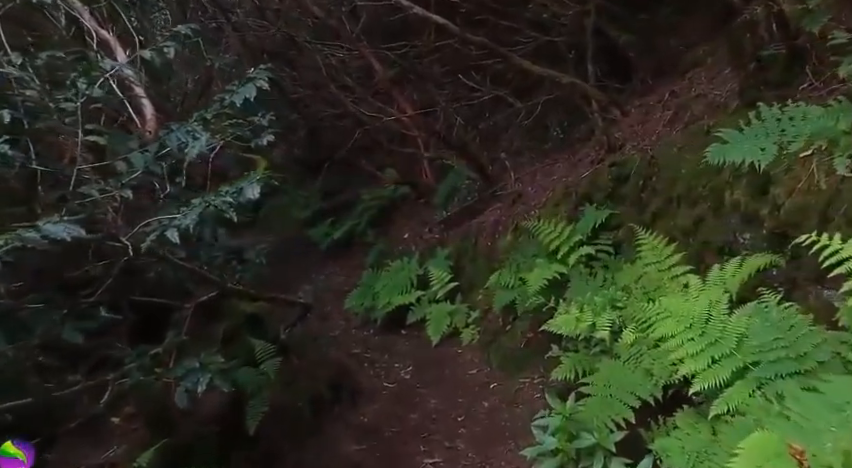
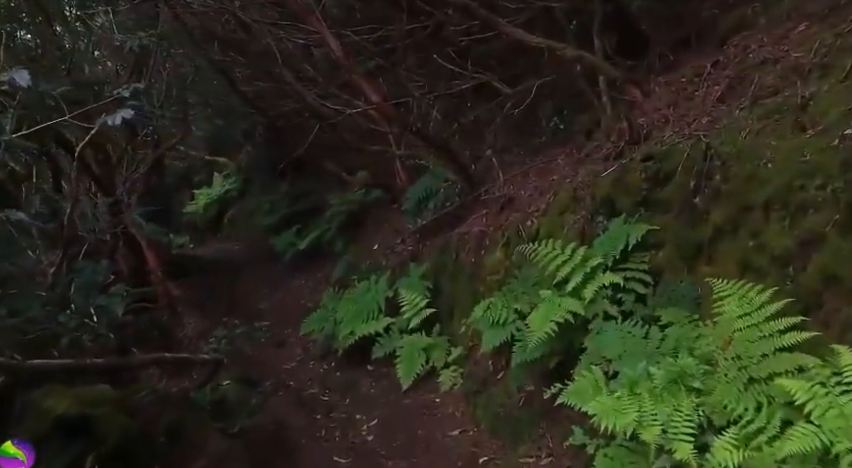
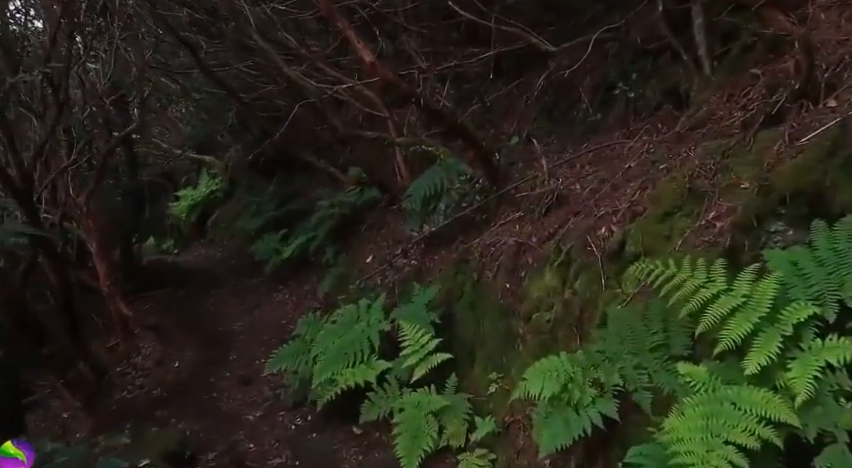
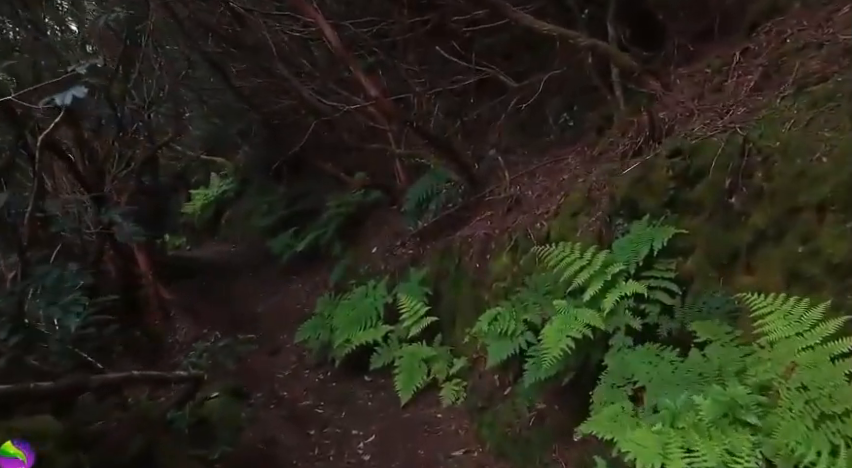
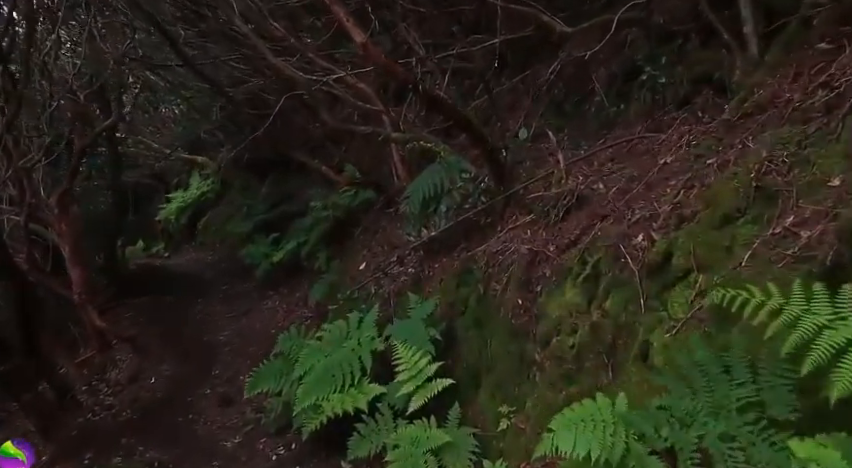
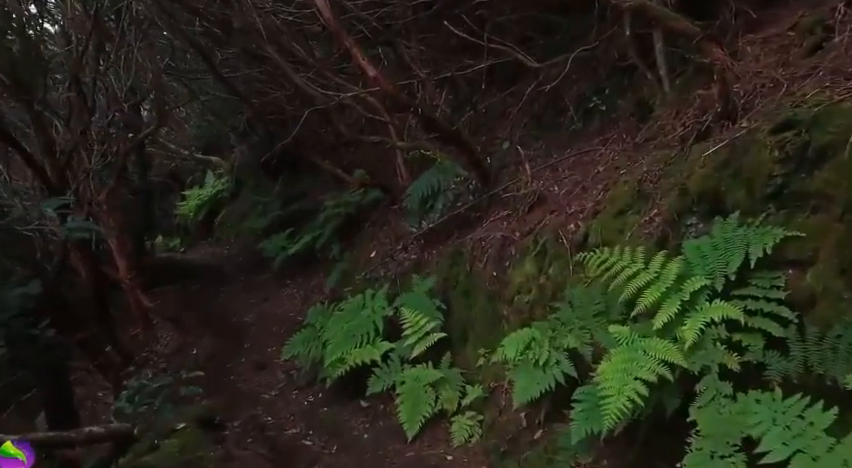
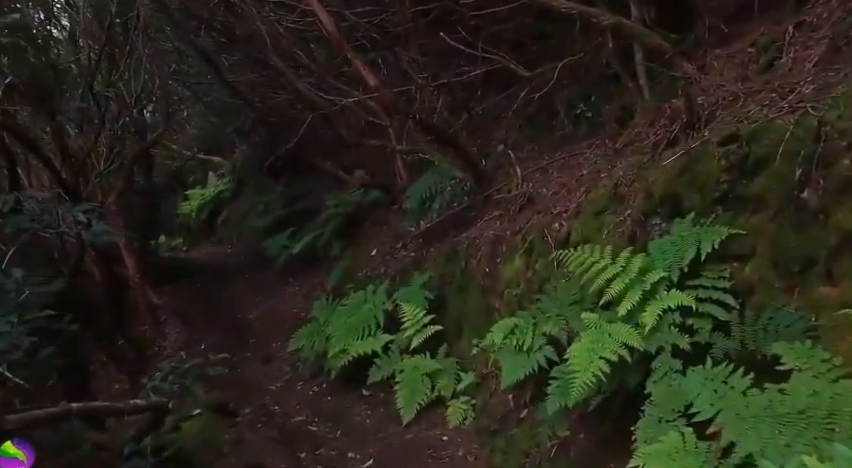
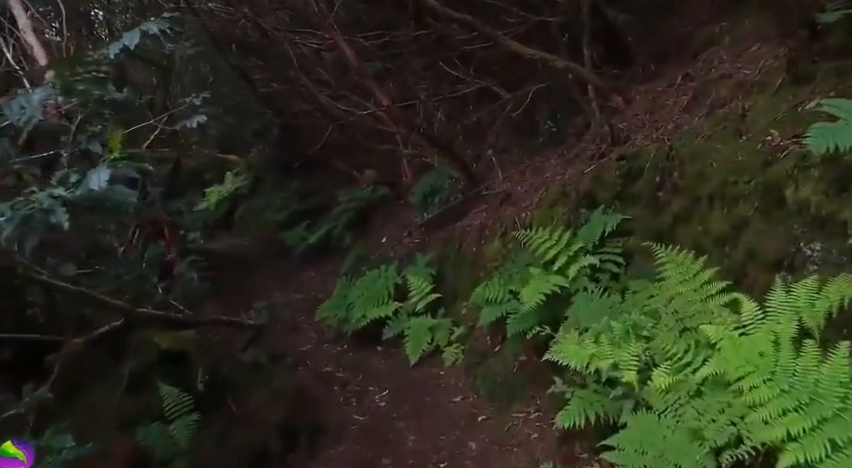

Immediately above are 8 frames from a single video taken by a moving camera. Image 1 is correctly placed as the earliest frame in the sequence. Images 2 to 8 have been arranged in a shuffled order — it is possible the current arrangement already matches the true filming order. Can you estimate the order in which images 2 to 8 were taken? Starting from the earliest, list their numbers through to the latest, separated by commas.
8, 2, 4, 7, 6, 3, 5
